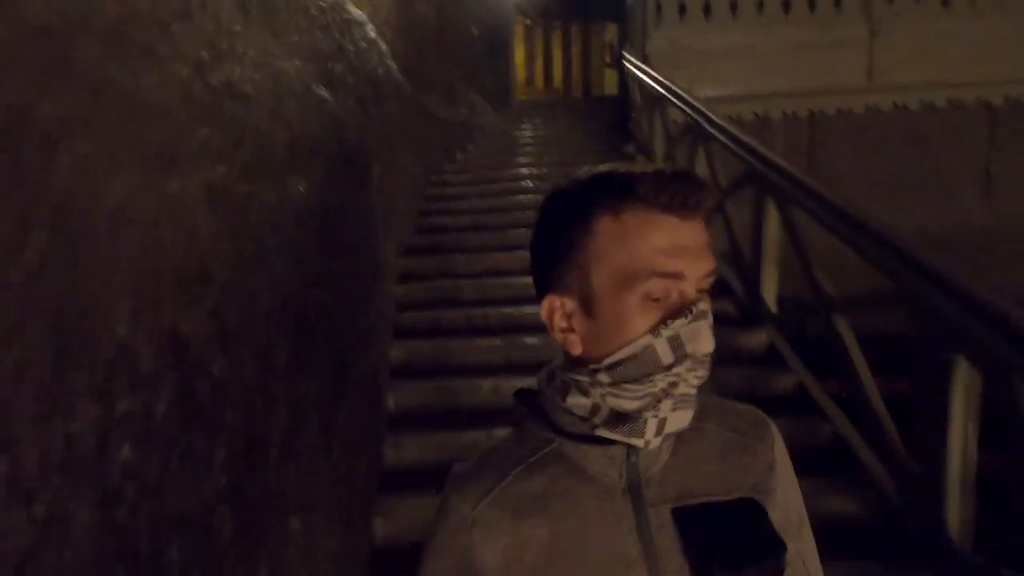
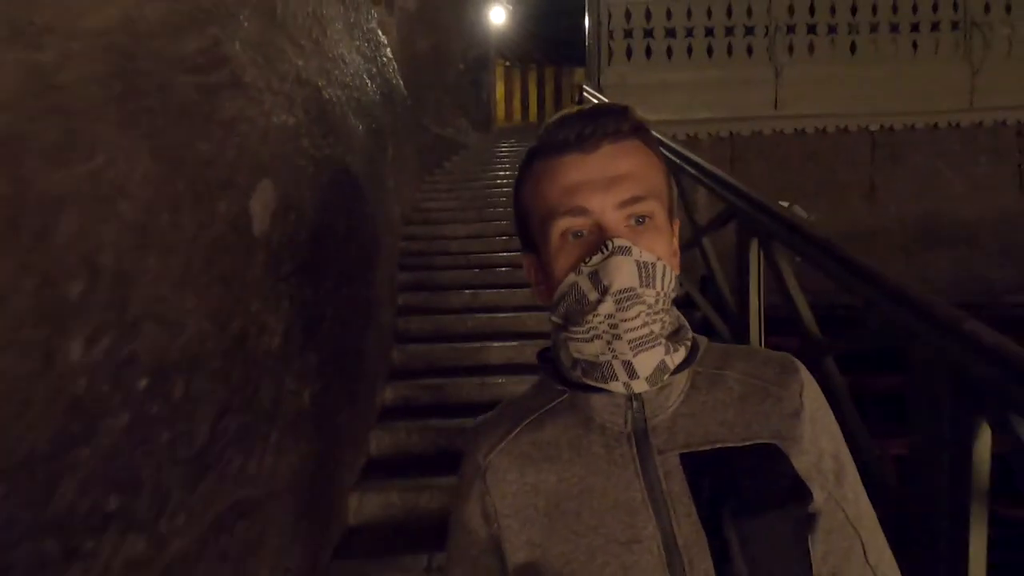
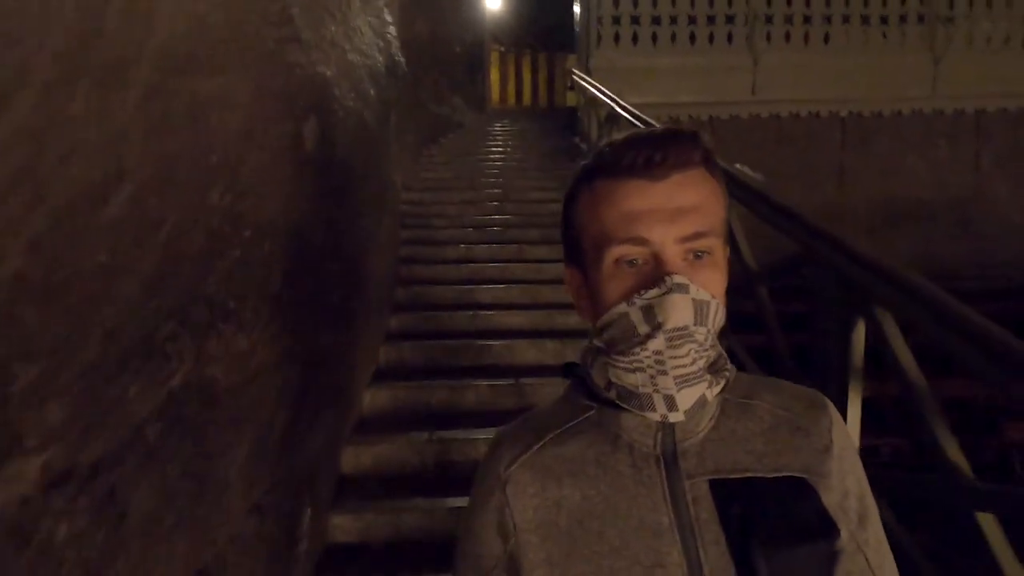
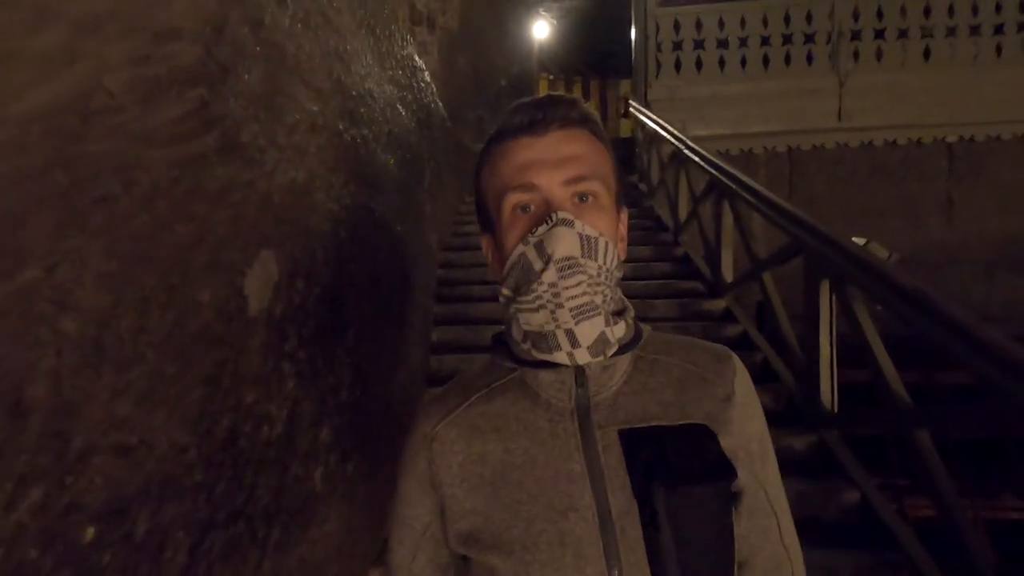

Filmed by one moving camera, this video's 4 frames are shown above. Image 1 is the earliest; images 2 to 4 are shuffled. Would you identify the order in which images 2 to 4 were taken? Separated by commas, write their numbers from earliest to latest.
4, 2, 3
